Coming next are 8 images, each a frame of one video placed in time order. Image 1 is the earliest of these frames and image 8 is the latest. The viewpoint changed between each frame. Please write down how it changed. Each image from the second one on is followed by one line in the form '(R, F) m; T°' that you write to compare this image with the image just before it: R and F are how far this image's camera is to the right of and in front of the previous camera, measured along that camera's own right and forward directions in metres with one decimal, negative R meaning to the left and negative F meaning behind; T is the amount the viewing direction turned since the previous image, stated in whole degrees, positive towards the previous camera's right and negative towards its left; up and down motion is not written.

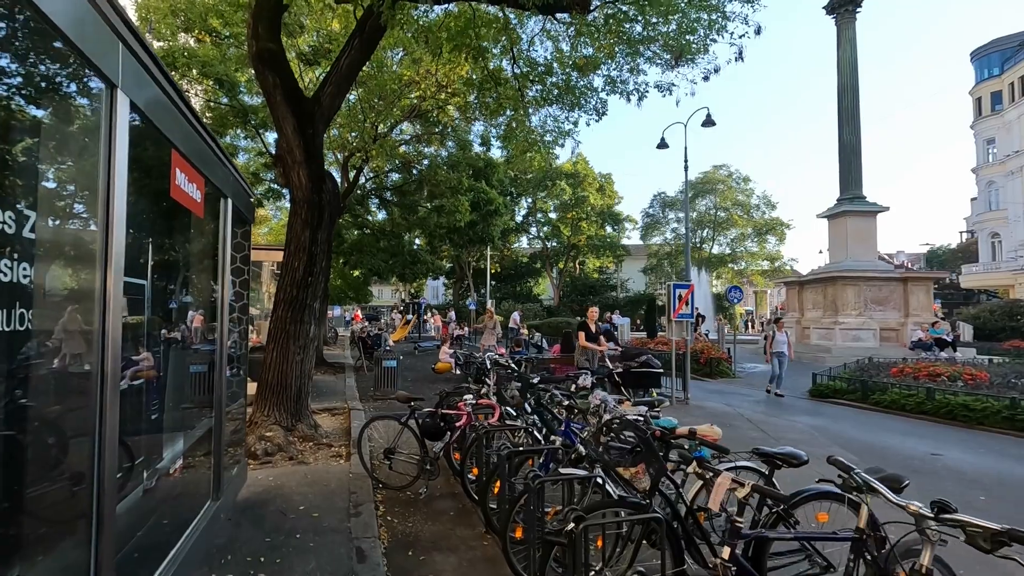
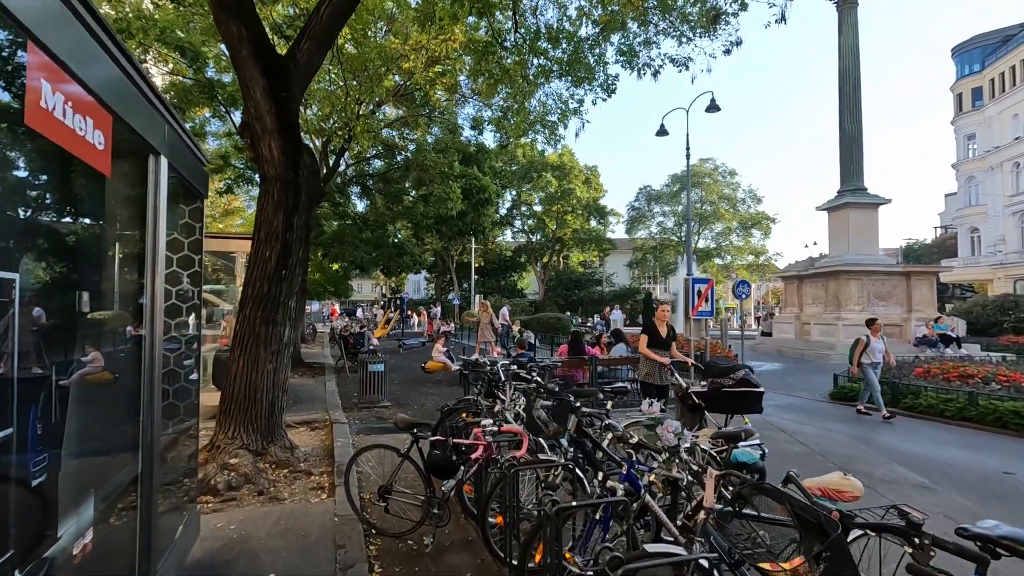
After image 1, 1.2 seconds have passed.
(-0.4, +1.1) m; +2°
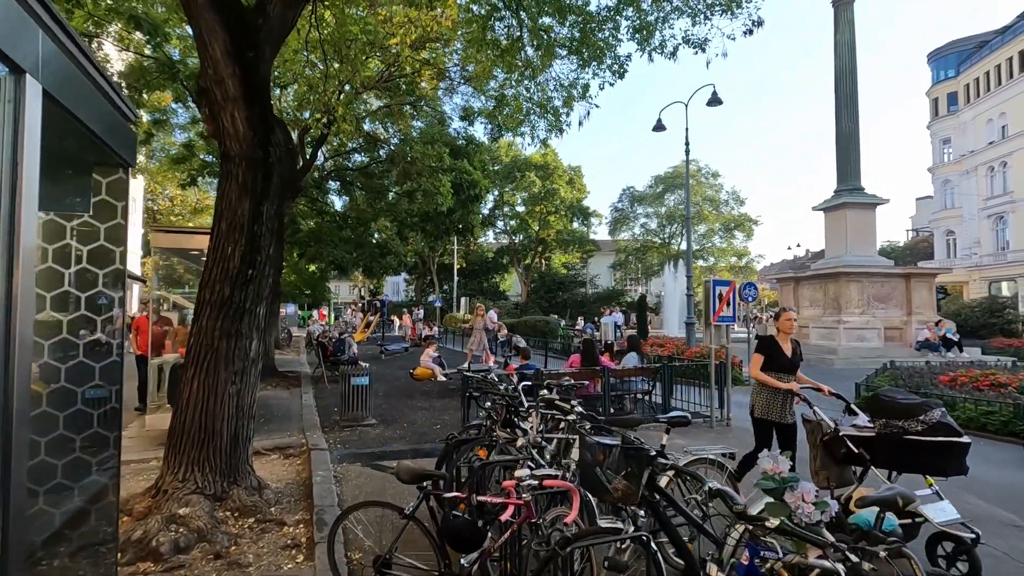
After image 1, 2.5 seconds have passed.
(-0.4, +1.0) m; +2°
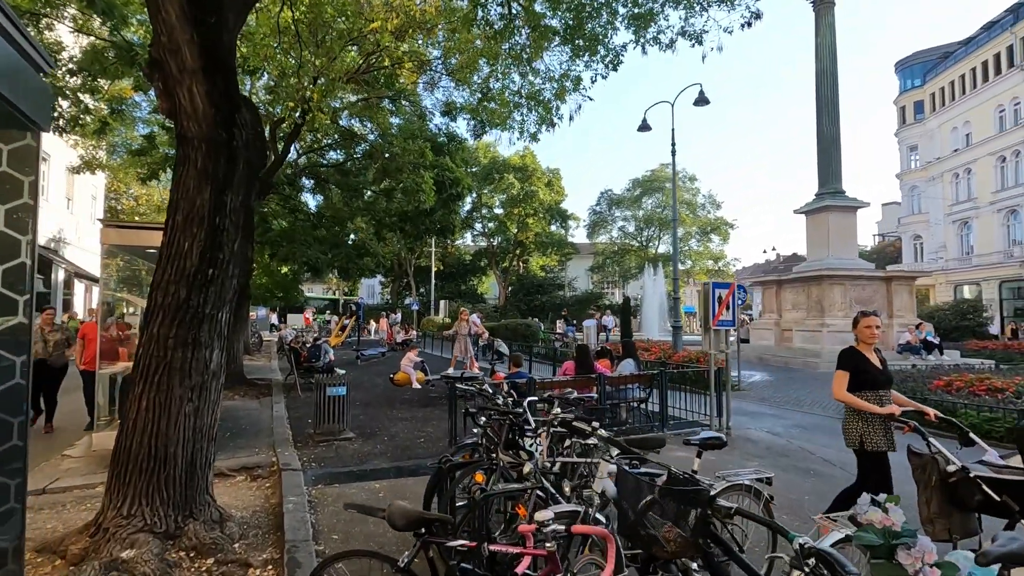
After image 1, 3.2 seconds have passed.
(-0.2, +0.5) m; +3°
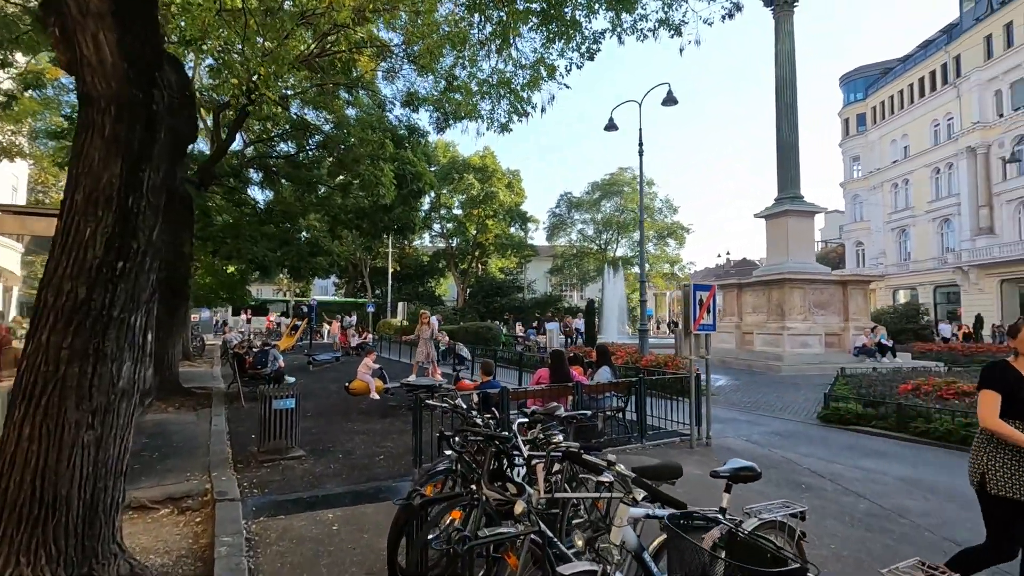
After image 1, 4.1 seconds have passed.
(-0.2, +0.6) m; +5°
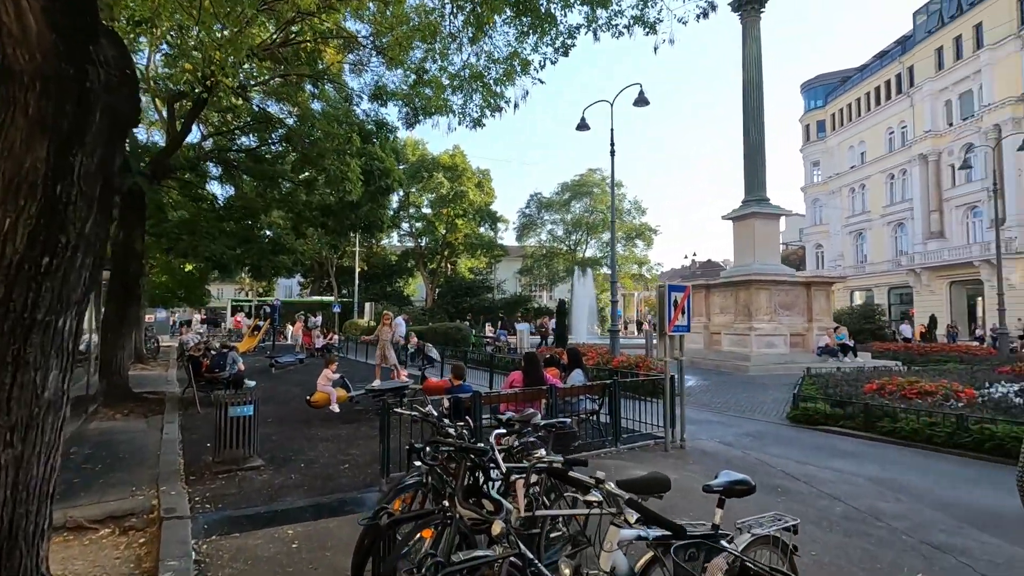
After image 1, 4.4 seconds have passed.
(0.0, +0.2) m; +3°
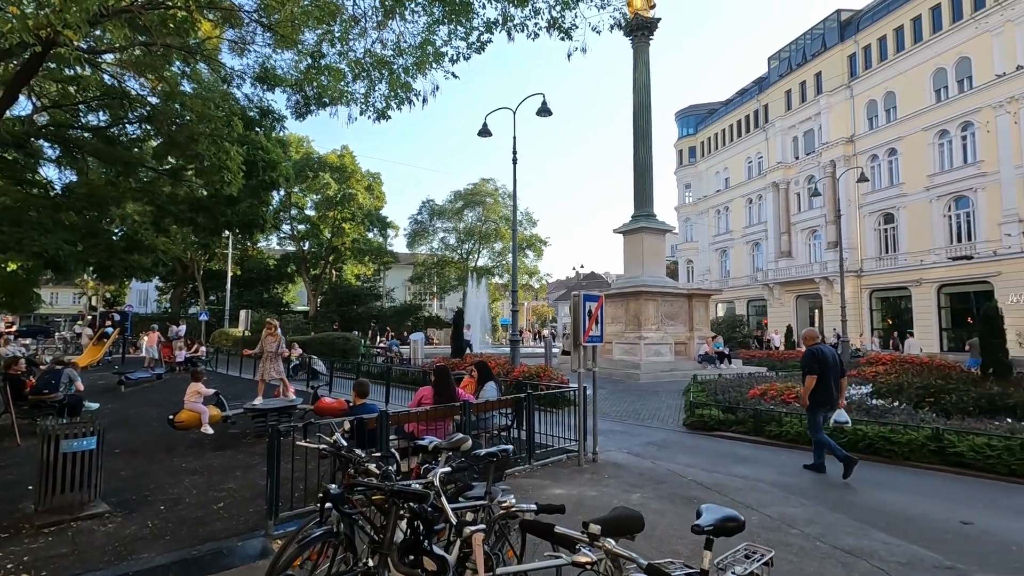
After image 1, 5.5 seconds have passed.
(-0.3, +0.5) m; +12°
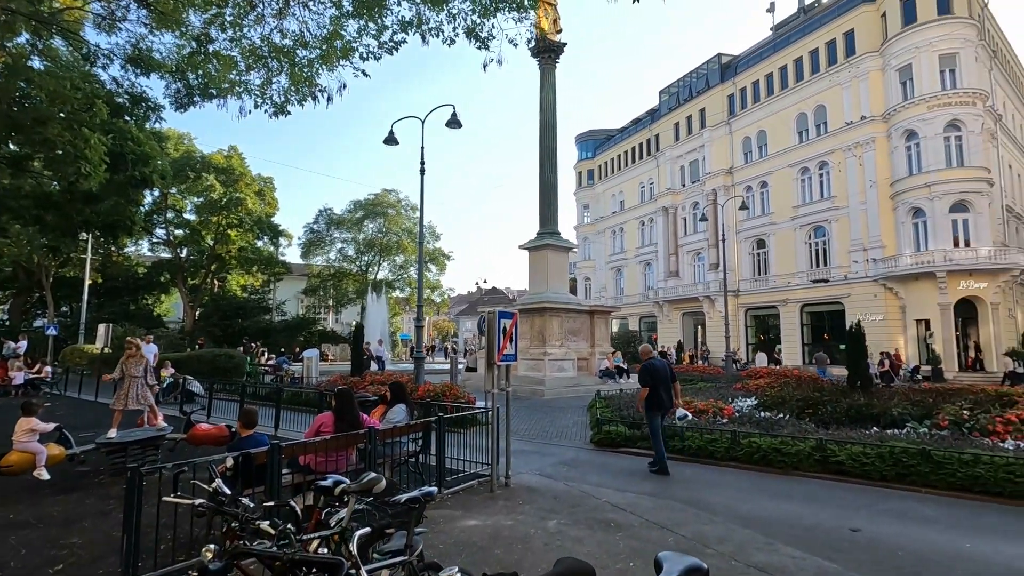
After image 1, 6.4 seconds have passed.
(-0.1, +0.4) m; +11°
